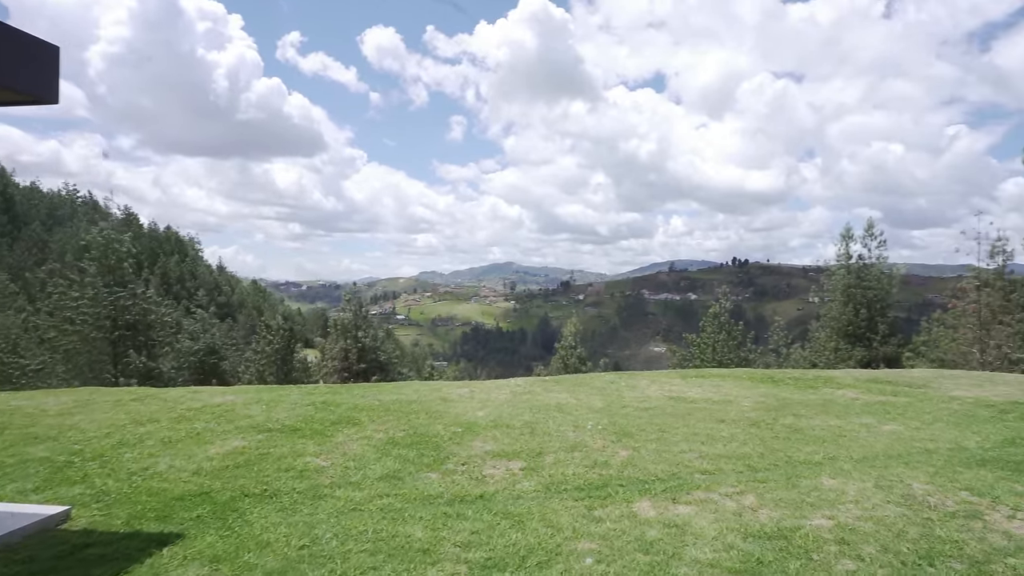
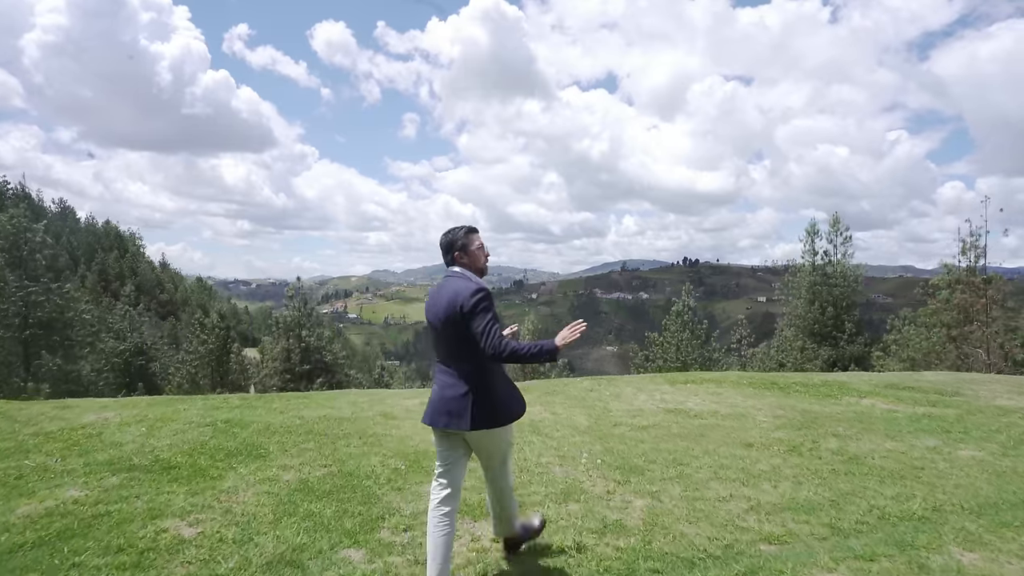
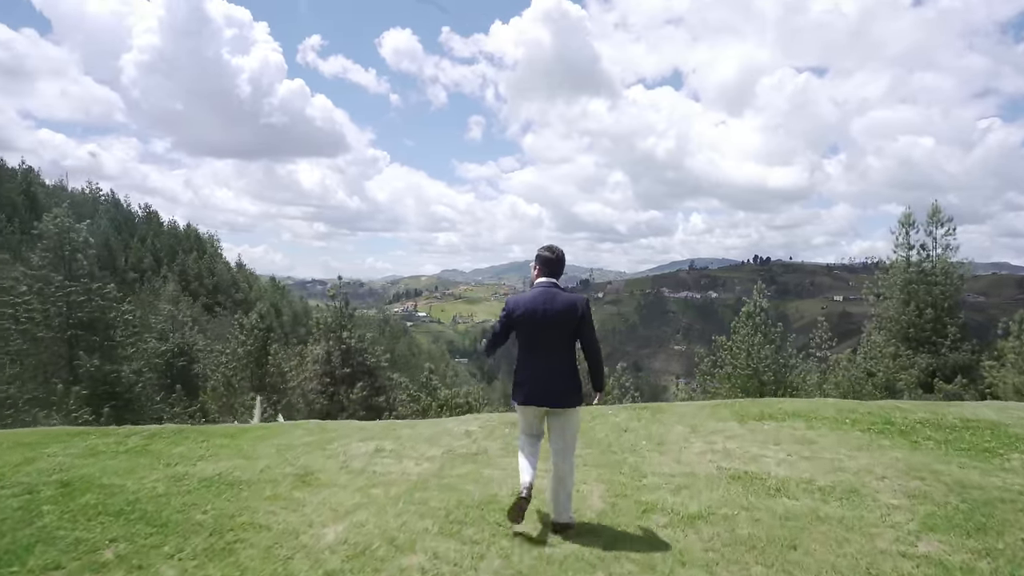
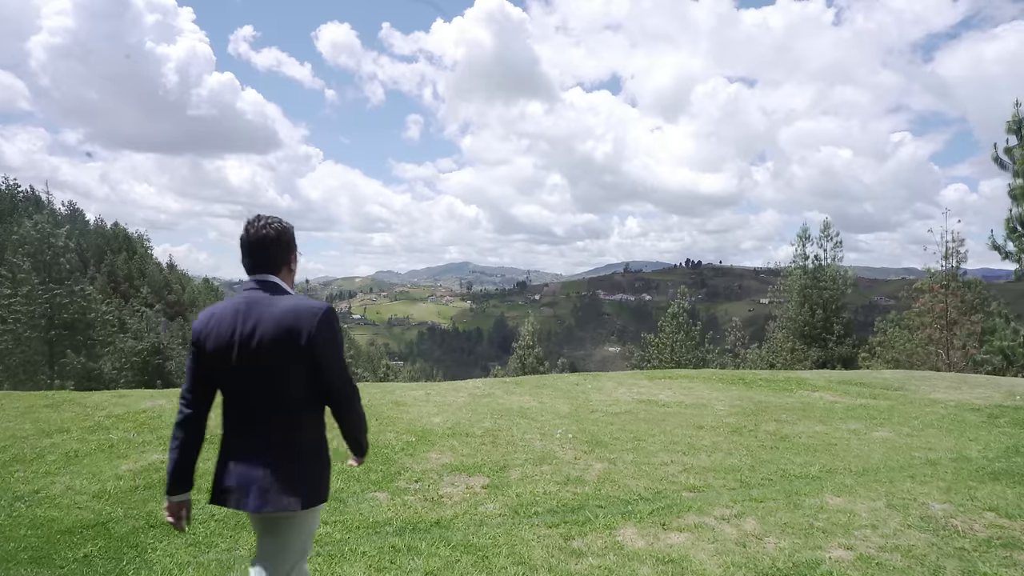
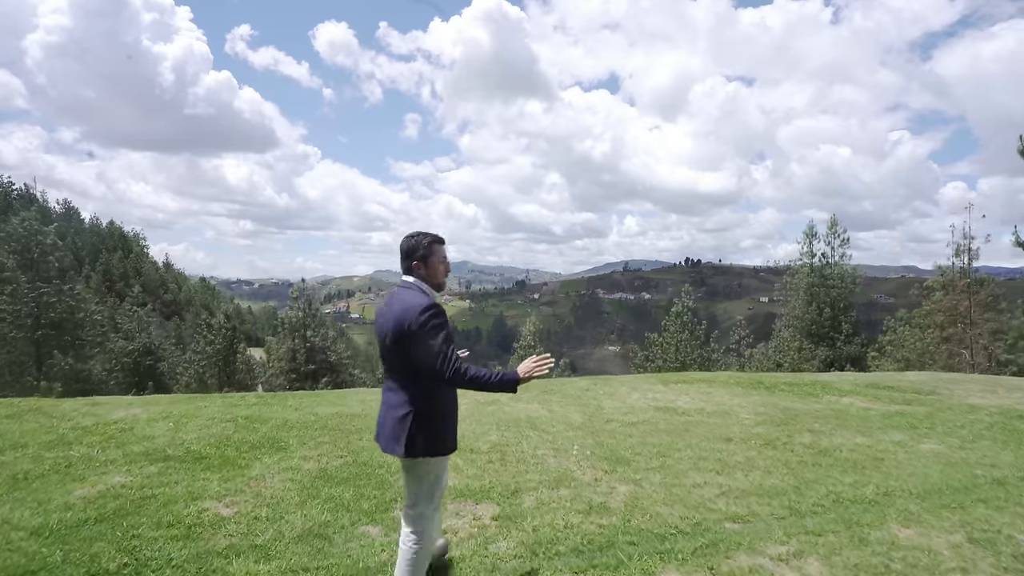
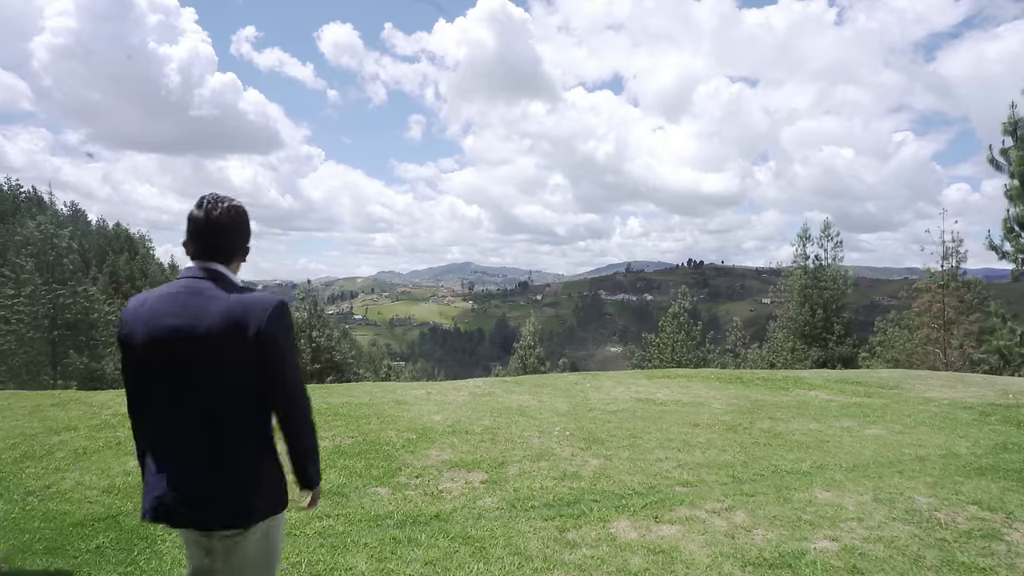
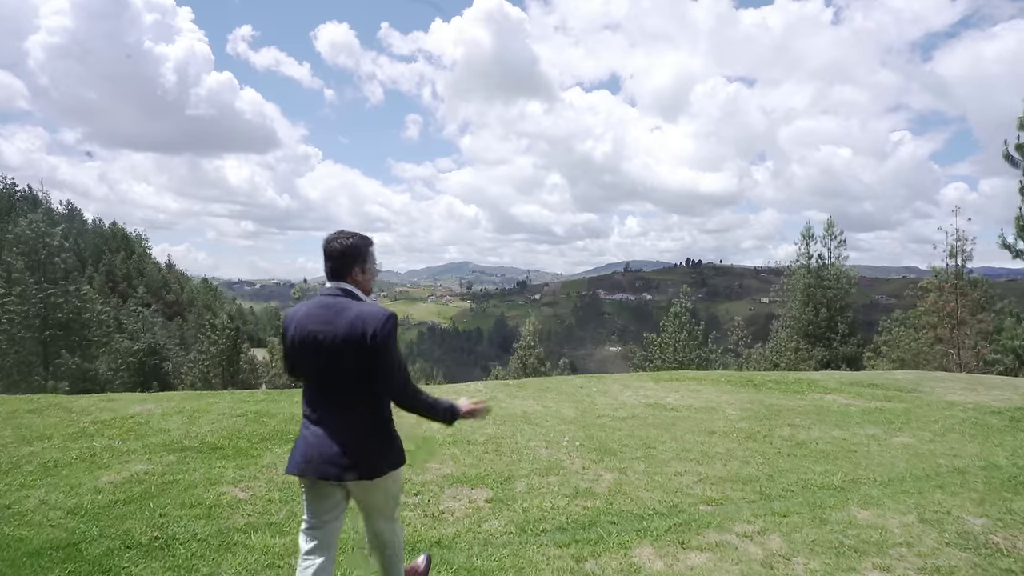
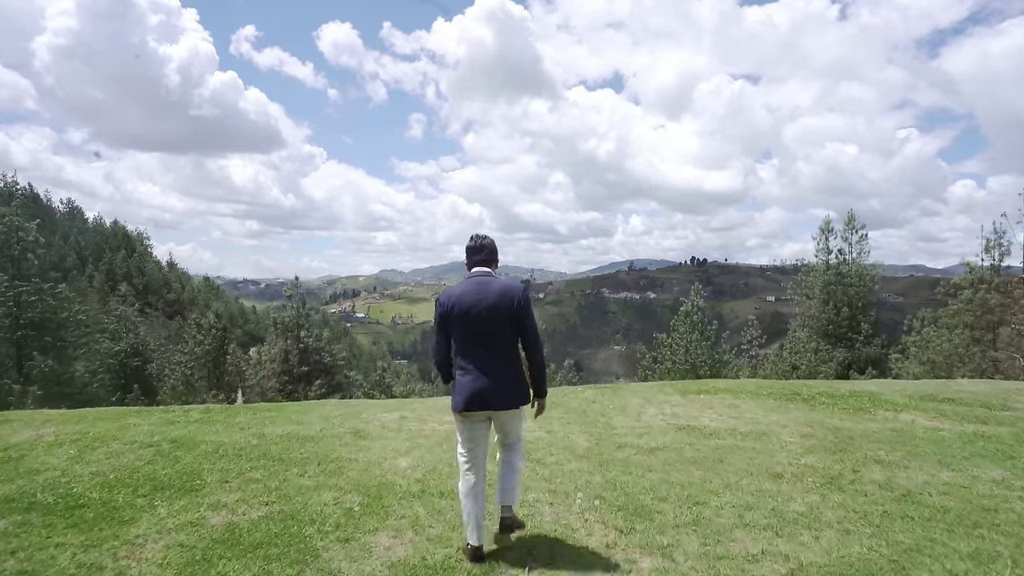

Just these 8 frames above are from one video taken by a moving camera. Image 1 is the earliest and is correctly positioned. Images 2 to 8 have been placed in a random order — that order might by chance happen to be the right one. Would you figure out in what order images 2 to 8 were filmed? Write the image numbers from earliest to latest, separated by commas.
6, 4, 7, 5, 2, 8, 3
